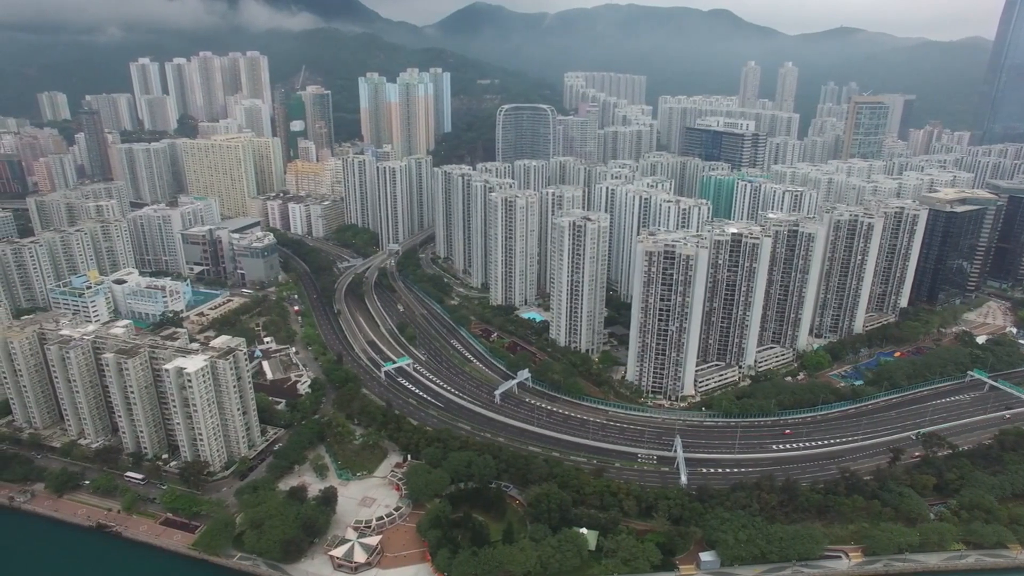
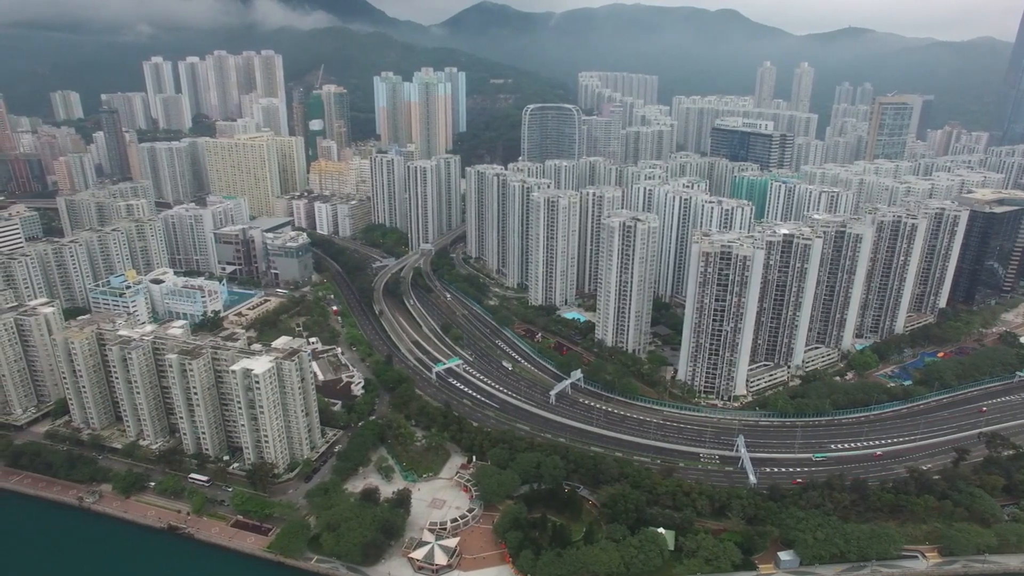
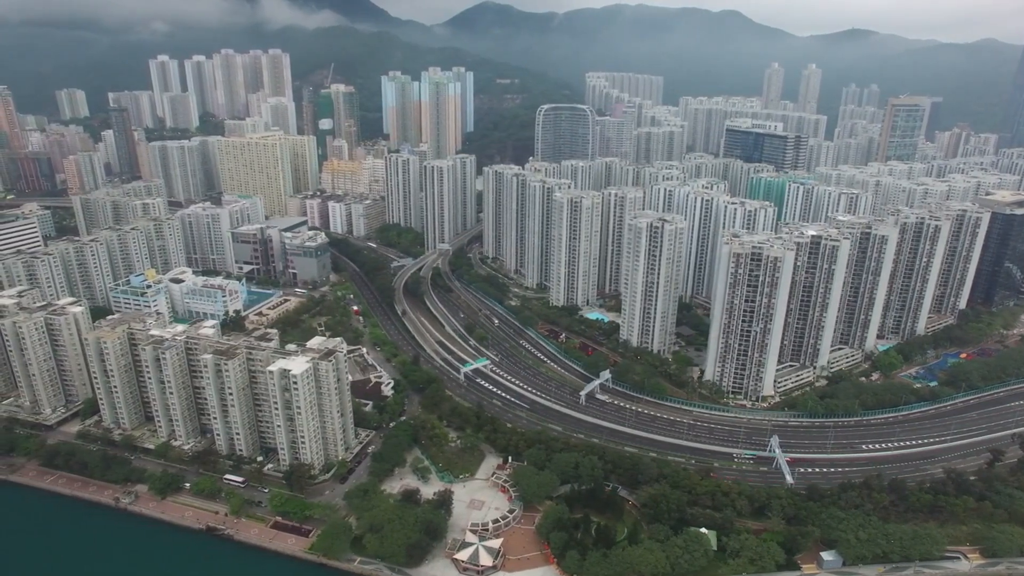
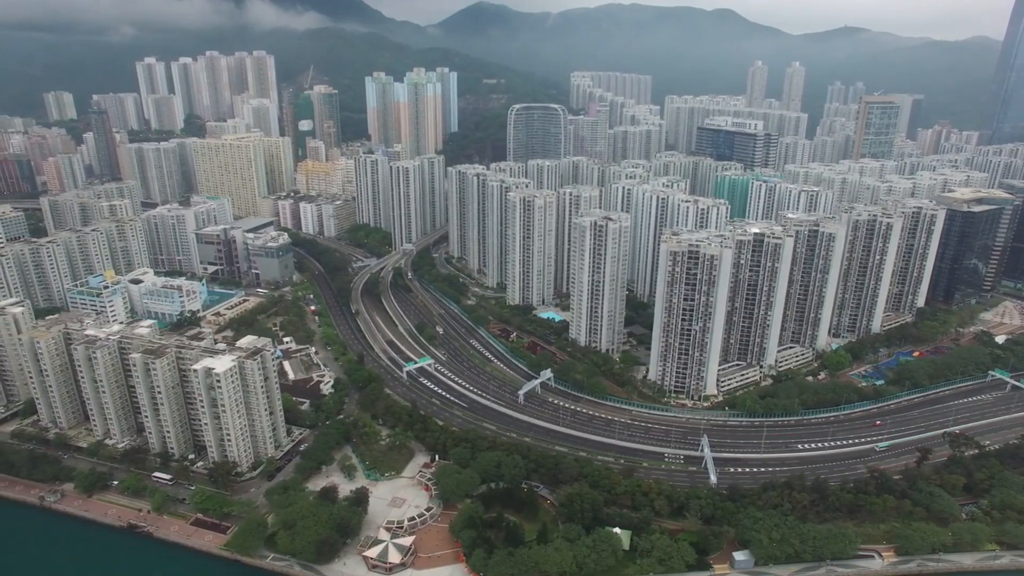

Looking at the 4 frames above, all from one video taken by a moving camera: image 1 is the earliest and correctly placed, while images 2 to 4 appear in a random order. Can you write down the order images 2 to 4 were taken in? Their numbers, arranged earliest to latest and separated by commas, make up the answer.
4, 2, 3
